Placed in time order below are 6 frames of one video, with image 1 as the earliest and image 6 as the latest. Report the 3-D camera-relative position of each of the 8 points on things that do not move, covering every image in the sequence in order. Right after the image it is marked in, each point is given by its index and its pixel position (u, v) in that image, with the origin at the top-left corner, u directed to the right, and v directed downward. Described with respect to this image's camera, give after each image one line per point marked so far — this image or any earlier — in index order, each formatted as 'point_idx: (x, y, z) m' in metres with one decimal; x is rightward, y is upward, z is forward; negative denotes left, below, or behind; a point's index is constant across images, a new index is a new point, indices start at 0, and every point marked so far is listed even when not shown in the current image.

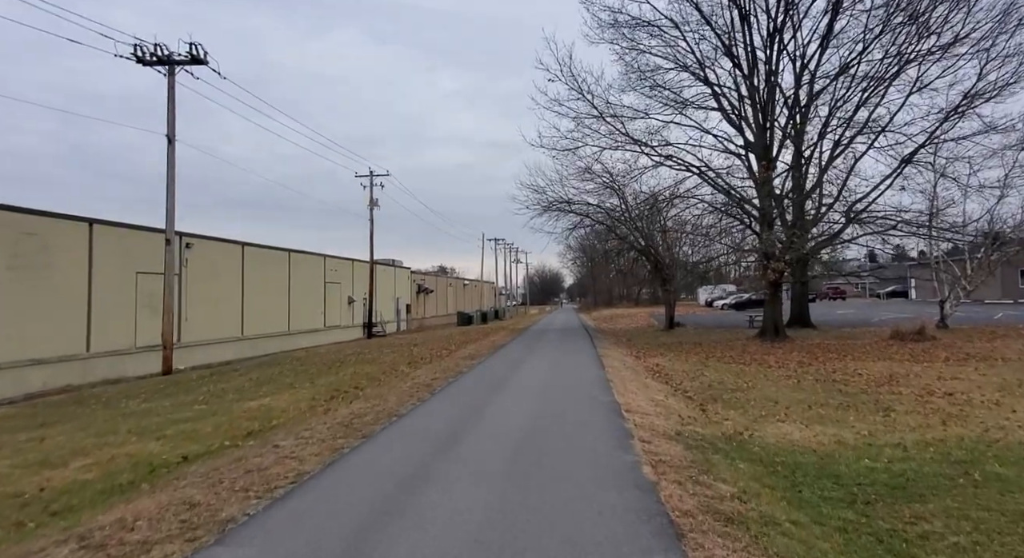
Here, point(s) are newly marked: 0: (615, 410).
0: (+1.6, -2.0, +8.2) m
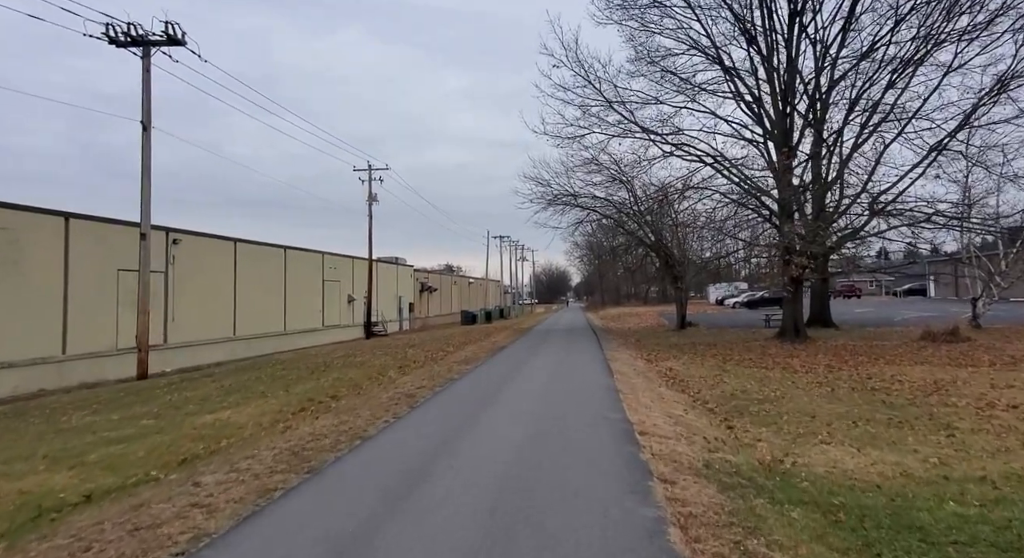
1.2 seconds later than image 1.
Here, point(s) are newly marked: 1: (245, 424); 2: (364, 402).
0: (+1.5, -1.9, +6.8) m
1: (-4.4, -2.4, +8.7) m
2: (-2.7, -2.2, +9.6) m
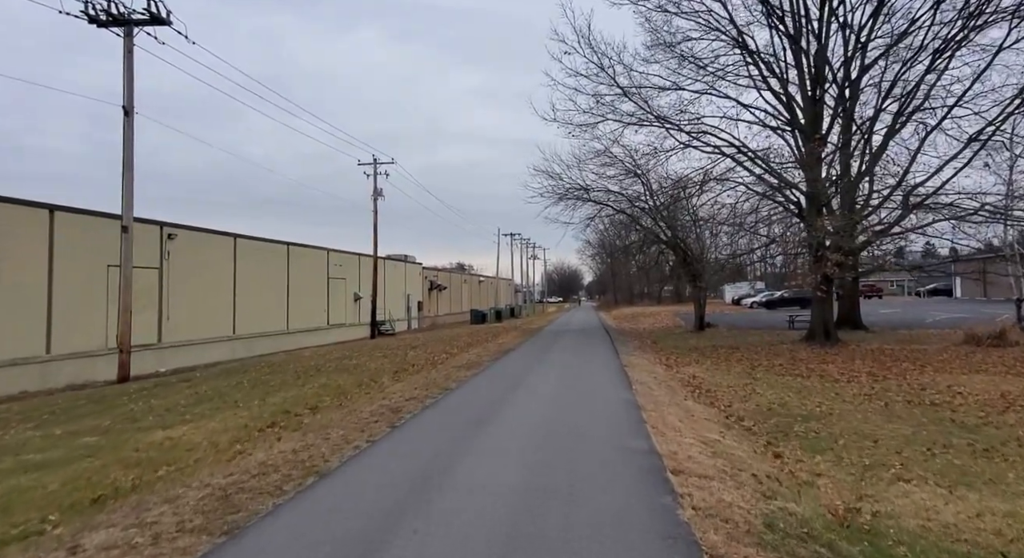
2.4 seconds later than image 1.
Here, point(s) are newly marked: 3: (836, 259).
0: (+1.4, -1.9, +5.3) m
1: (-4.3, -2.3, +7.3) m
2: (-2.6, -2.2, +8.3) m
3: (+12.0, +0.8, +19.5) m
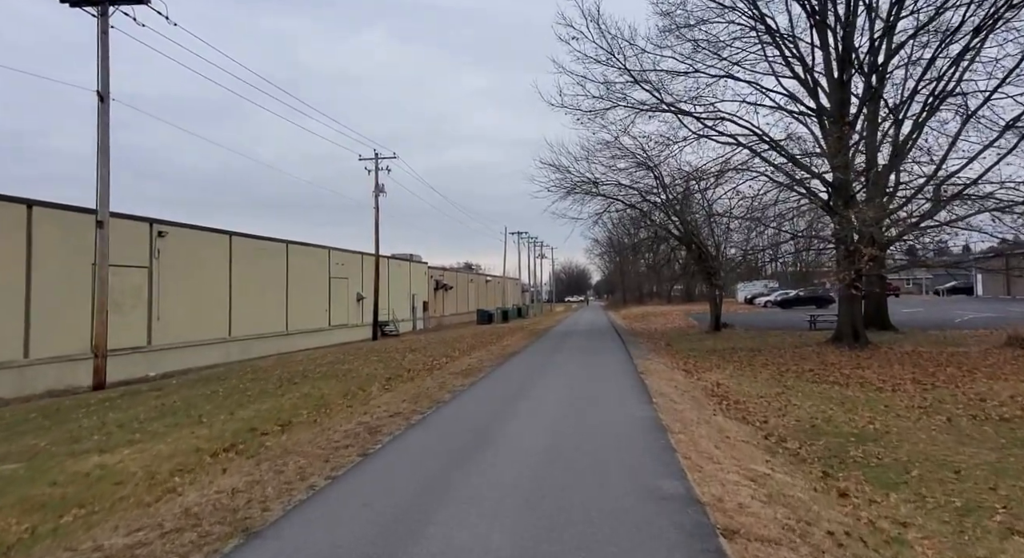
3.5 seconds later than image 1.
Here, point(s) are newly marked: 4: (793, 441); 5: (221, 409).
0: (+1.4, -1.8, +4.0) m
1: (-4.4, -2.3, +6.1) m
2: (-2.6, -2.1, +7.0) m
3: (+12.1, +0.9, +18.0) m
4: (+4.0, -2.3, +7.6) m
5: (-5.4, -2.4, +9.8) m
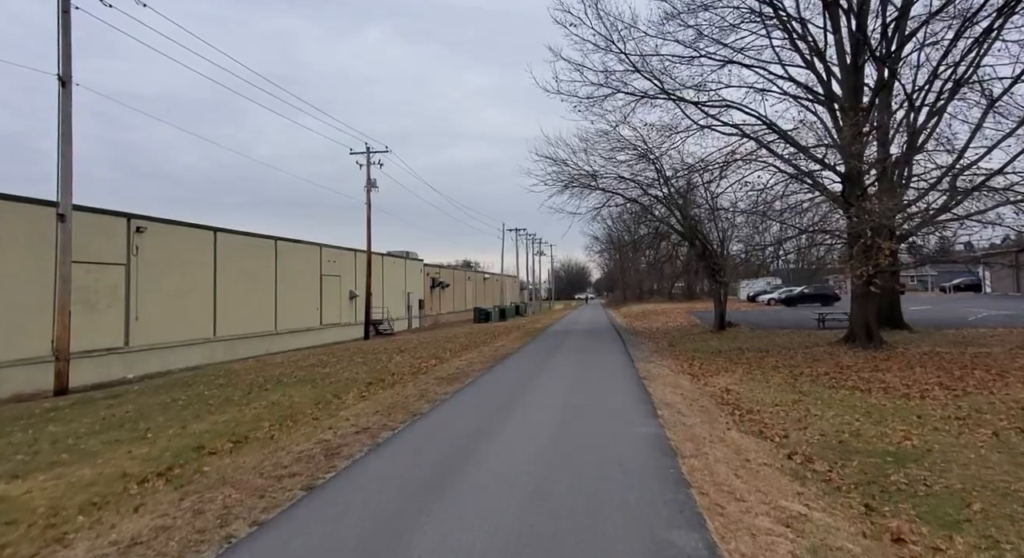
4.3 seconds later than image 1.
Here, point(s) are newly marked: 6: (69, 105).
0: (+1.2, -1.8, +2.9) m
1: (-4.6, -2.2, +5.0) m
2: (-2.8, -2.1, +5.9) m
3: (+11.9, +1.0, +16.9) m
4: (+3.8, -2.2, +6.5) m
5: (-5.6, -2.3, +8.8) m
6: (-12.0, +4.7, +14.3) m
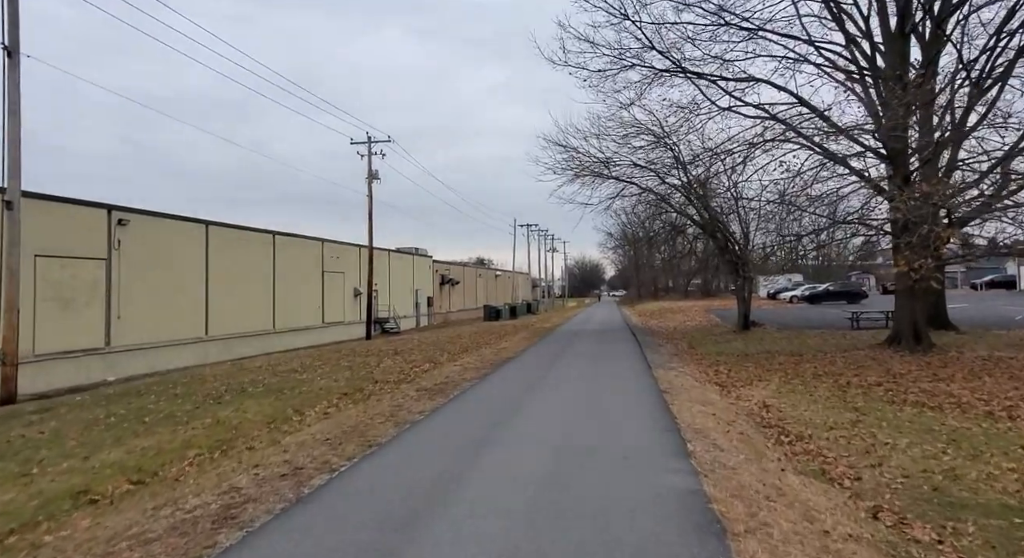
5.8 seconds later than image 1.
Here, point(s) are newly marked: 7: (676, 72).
0: (+0.9, -1.7, +1.1) m
1: (-4.8, -2.1, +3.4) m
2: (-3.0, -2.0, +4.2) m
3: (+12.0, +1.1, +14.8) m
4: (+3.6, -2.1, +4.7) m
5: (-5.7, -2.3, +7.2) m
6: (-12.0, +4.8, +12.8) m
7: (+6.1, +7.7, +19.4) m
